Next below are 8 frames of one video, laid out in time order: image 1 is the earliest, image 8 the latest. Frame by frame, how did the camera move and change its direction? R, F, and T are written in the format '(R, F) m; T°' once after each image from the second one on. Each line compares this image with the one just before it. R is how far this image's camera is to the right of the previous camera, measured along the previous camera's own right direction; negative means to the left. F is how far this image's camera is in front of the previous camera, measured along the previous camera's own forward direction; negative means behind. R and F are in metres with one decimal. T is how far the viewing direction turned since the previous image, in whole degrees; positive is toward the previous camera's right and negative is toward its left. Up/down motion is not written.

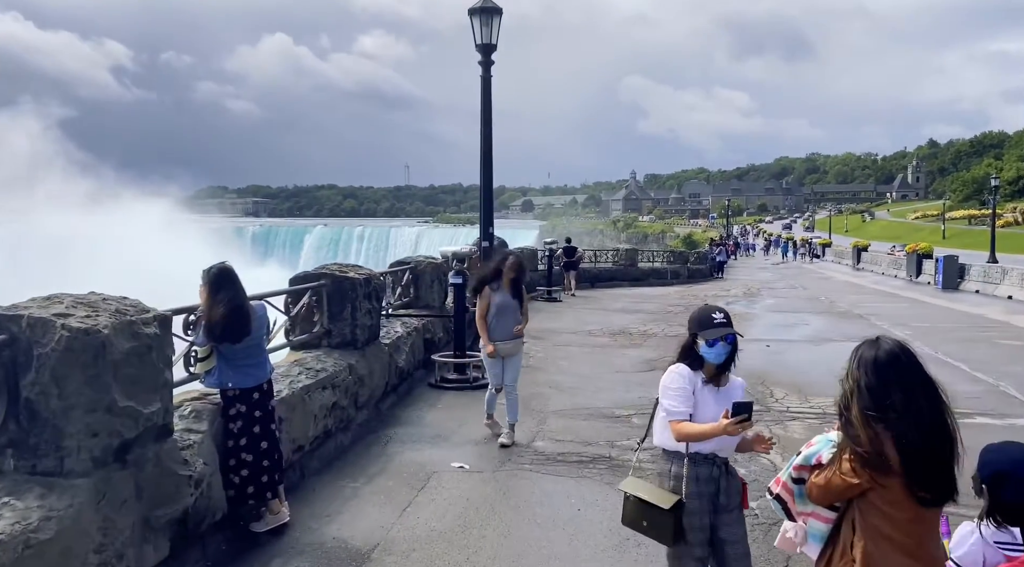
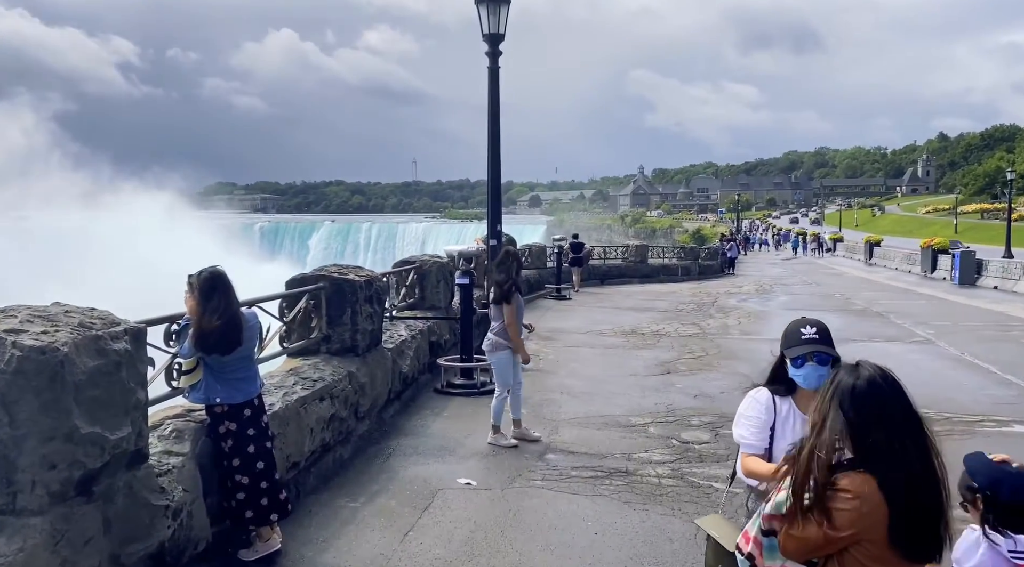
(0.0, +0.4) m; -1°
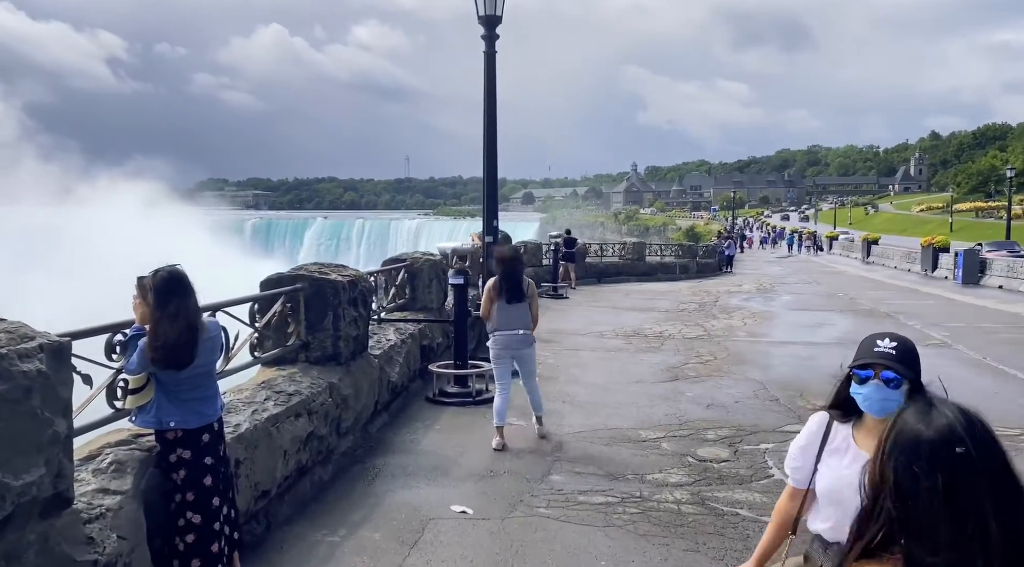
(-0.1, +0.6) m; +1°
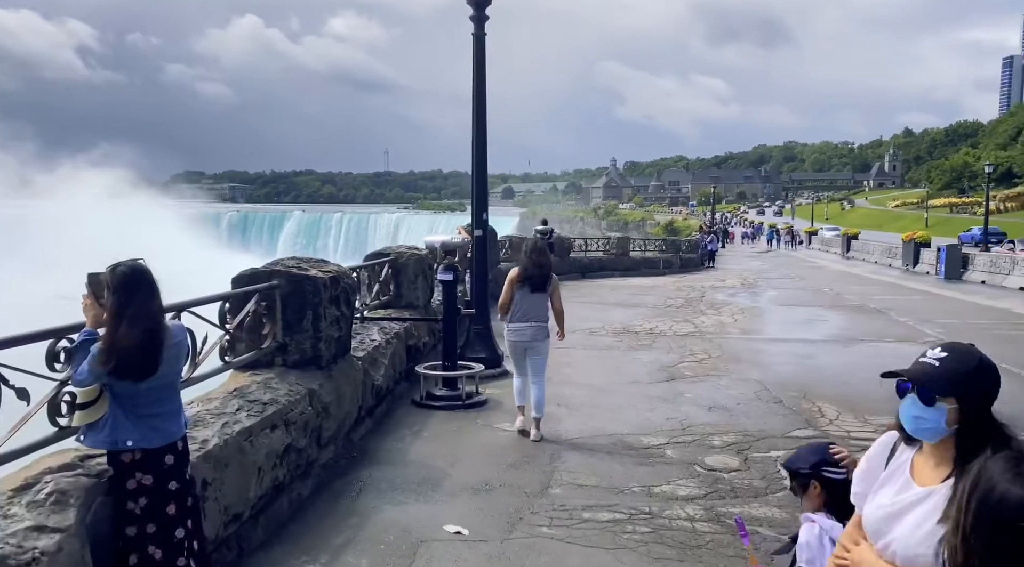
(-0.1, +0.4) m; +2°
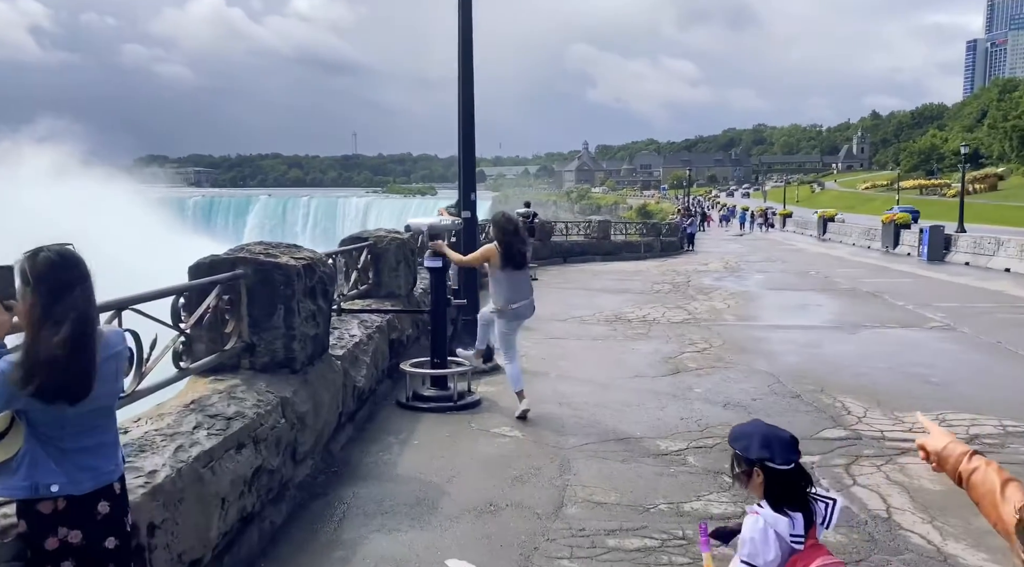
(-0.2, +0.7) m; +2°
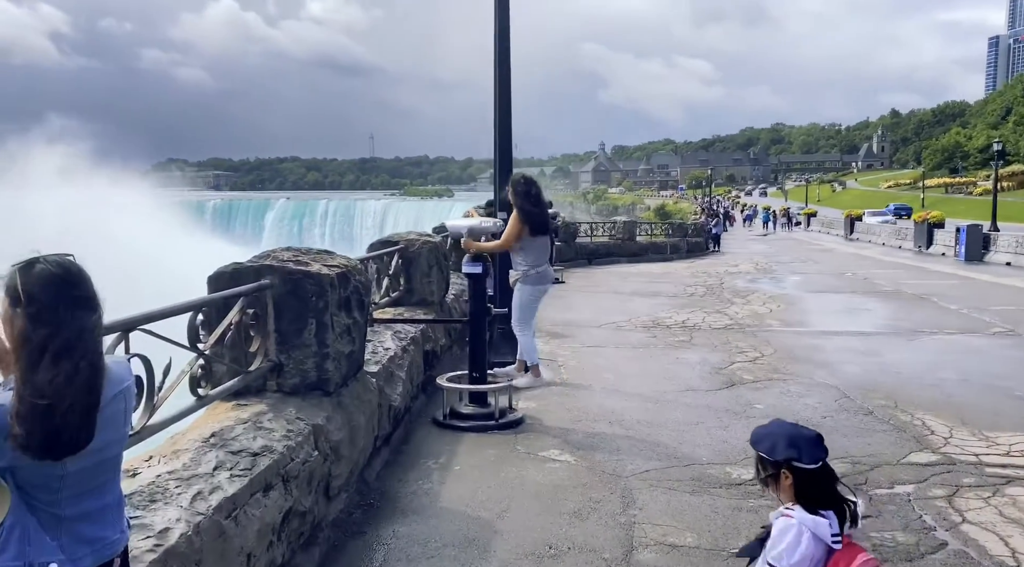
(-0.2, +0.5) m; -1°
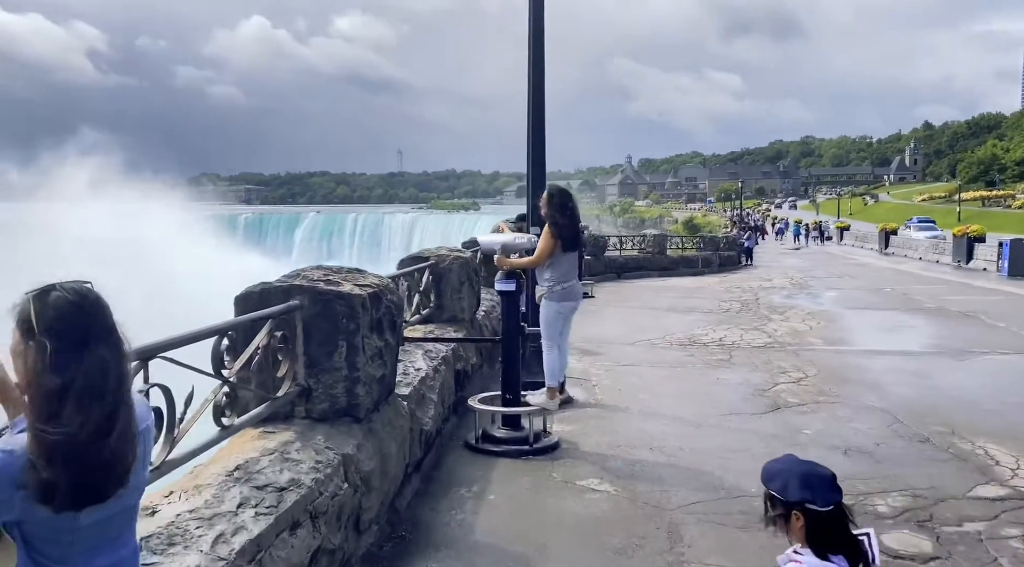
(-0.1, +0.2) m; -2°
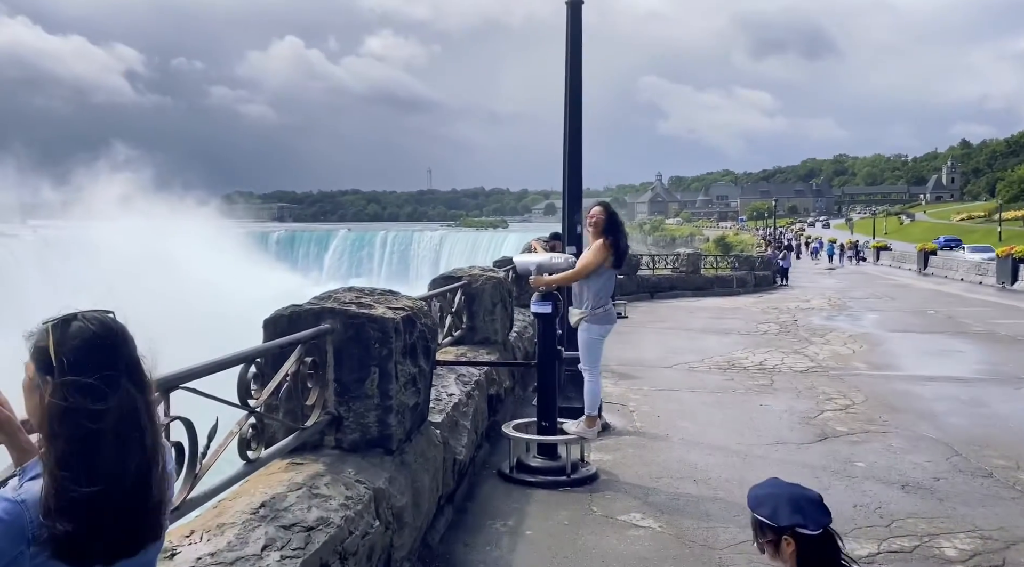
(-0.1, +0.2) m; -2°
